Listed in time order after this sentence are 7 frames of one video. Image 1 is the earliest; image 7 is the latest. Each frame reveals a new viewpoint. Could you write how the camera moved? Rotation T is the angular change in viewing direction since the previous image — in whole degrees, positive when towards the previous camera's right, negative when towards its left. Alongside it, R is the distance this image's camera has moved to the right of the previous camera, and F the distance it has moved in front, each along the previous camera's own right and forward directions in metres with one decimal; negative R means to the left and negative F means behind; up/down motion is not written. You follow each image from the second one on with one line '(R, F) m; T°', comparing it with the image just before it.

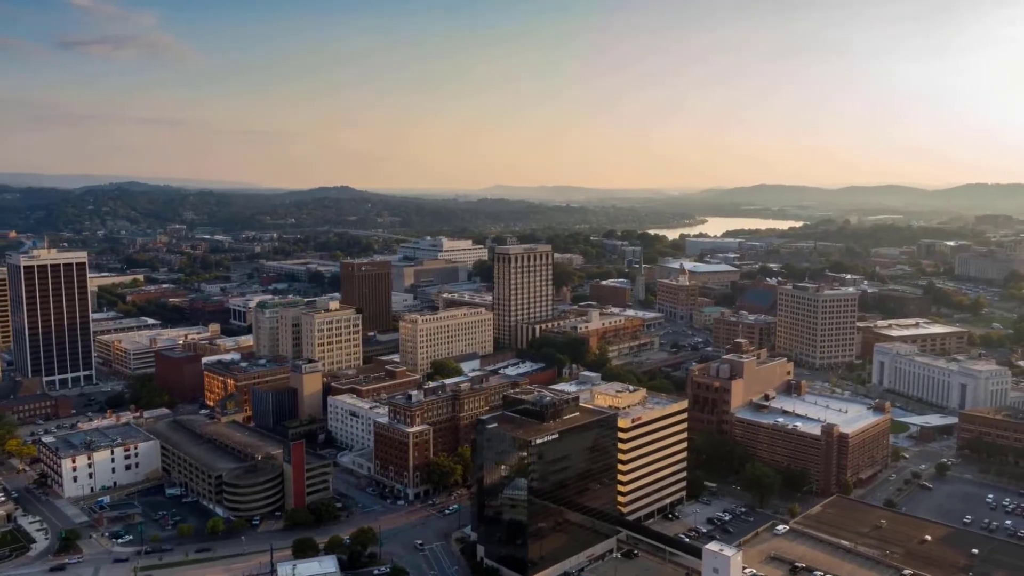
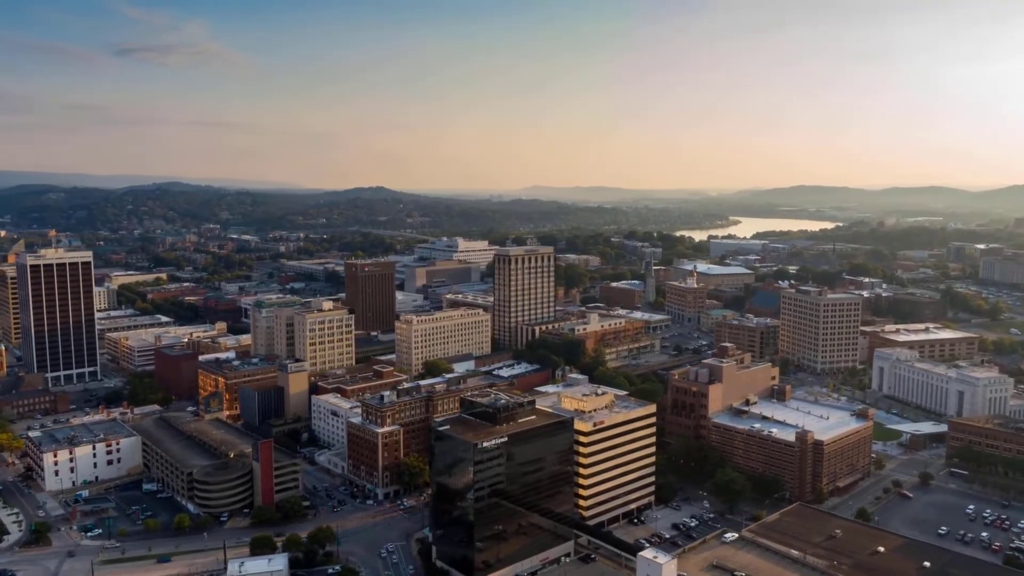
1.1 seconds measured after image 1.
(+3.5, +0.2) m; -3°
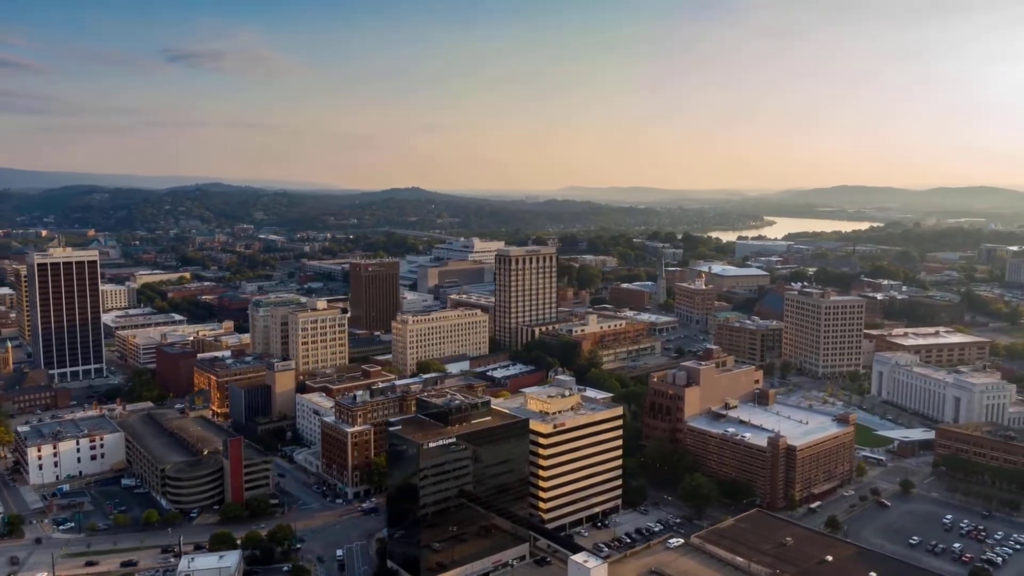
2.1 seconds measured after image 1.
(+3.6, +0.2) m; -3°
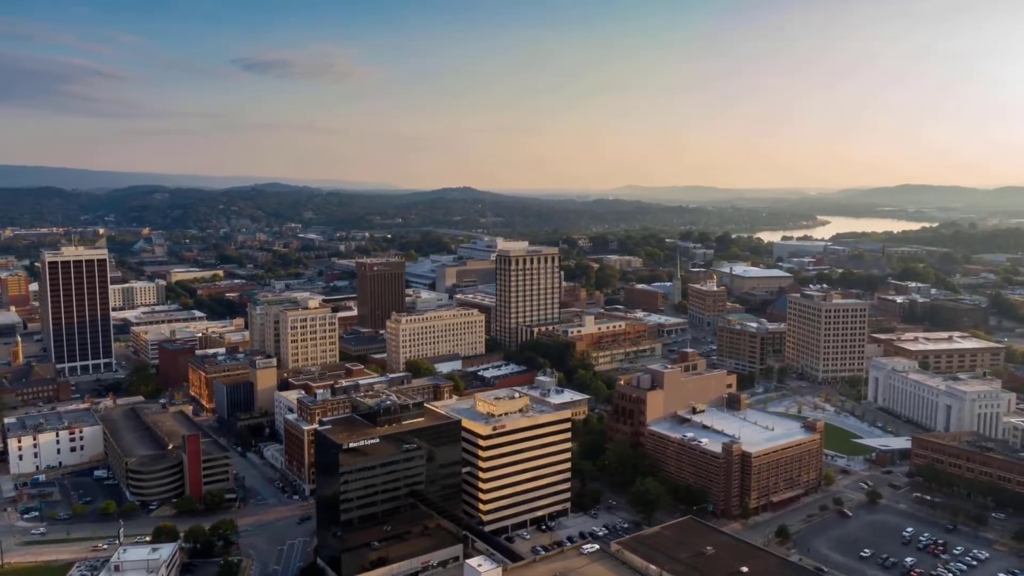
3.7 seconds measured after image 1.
(+5.2, +0.3) m; -4°
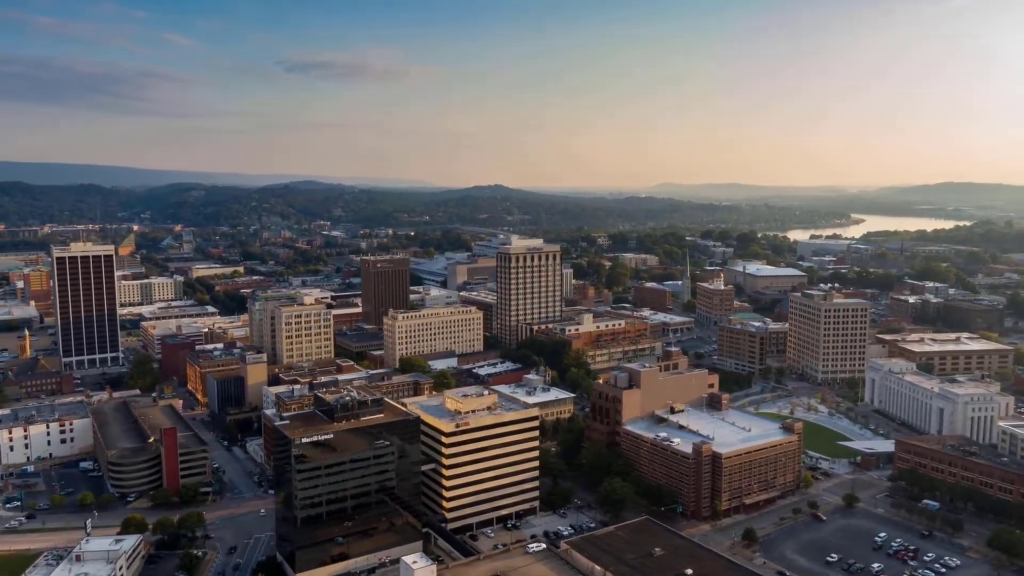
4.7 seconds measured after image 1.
(+3.2, +0.2) m; -2°
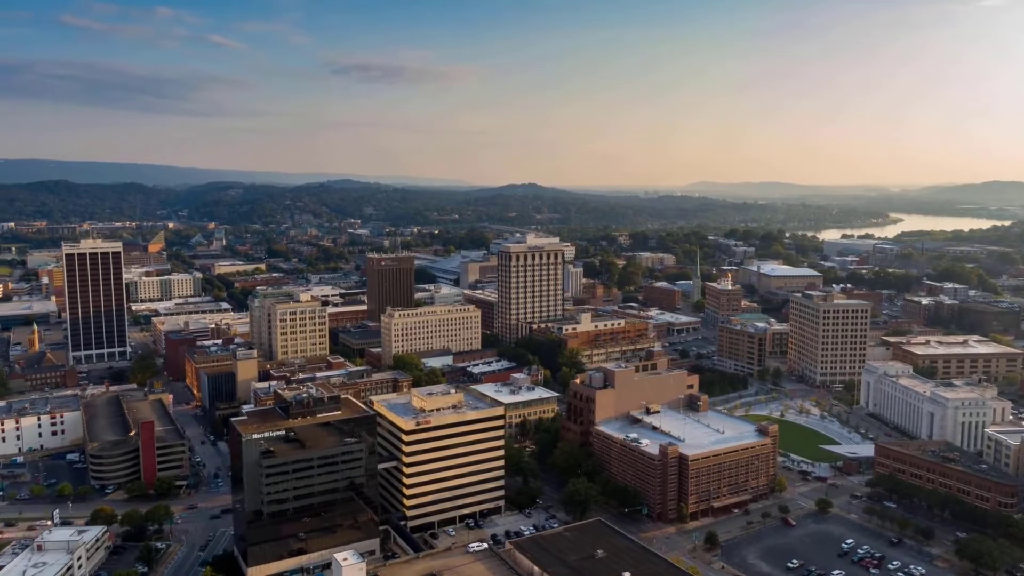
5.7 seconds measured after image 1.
(+3.4, +0.2) m; -3°
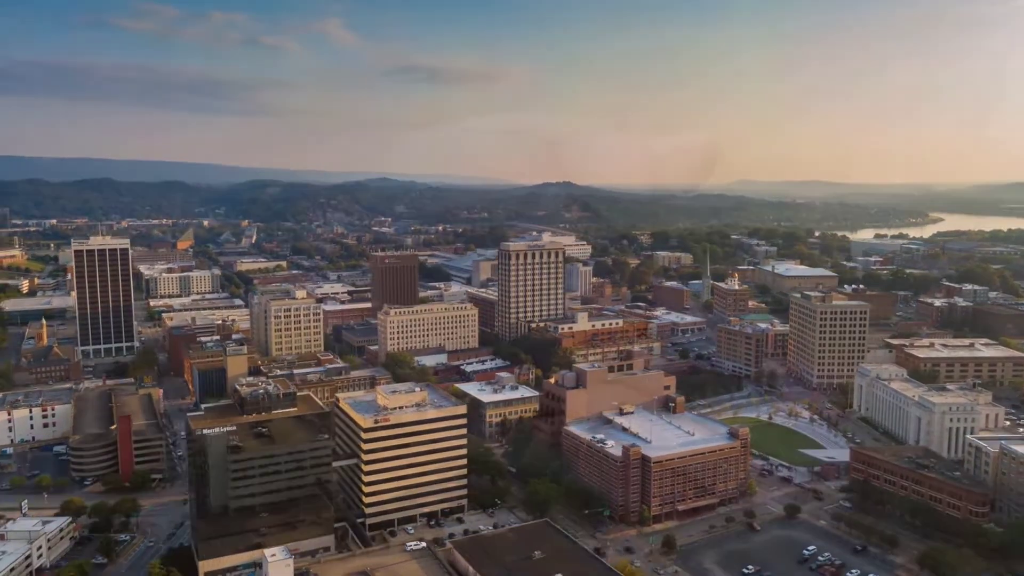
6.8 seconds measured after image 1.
(+3.6, +0.2) m; -3°
